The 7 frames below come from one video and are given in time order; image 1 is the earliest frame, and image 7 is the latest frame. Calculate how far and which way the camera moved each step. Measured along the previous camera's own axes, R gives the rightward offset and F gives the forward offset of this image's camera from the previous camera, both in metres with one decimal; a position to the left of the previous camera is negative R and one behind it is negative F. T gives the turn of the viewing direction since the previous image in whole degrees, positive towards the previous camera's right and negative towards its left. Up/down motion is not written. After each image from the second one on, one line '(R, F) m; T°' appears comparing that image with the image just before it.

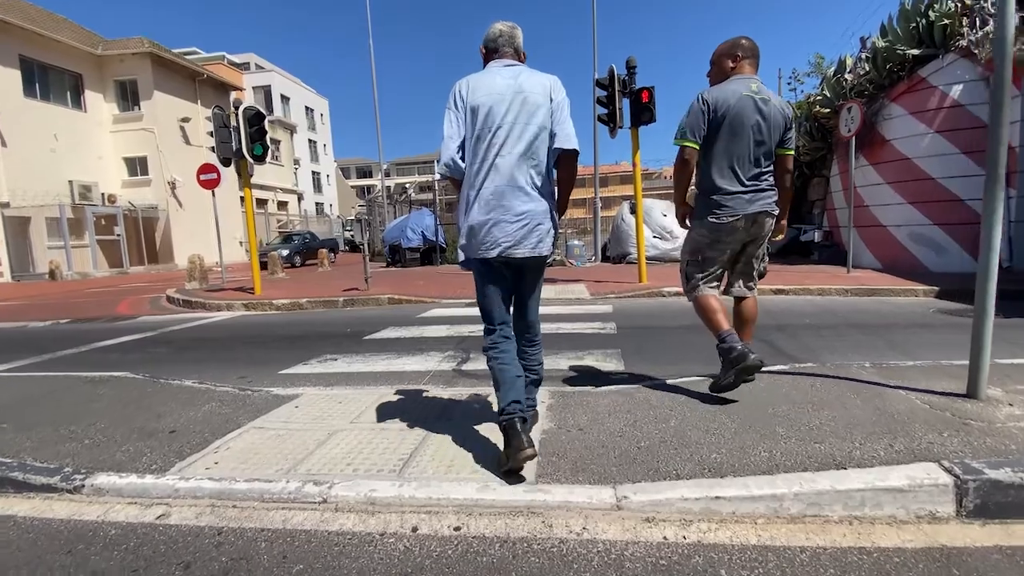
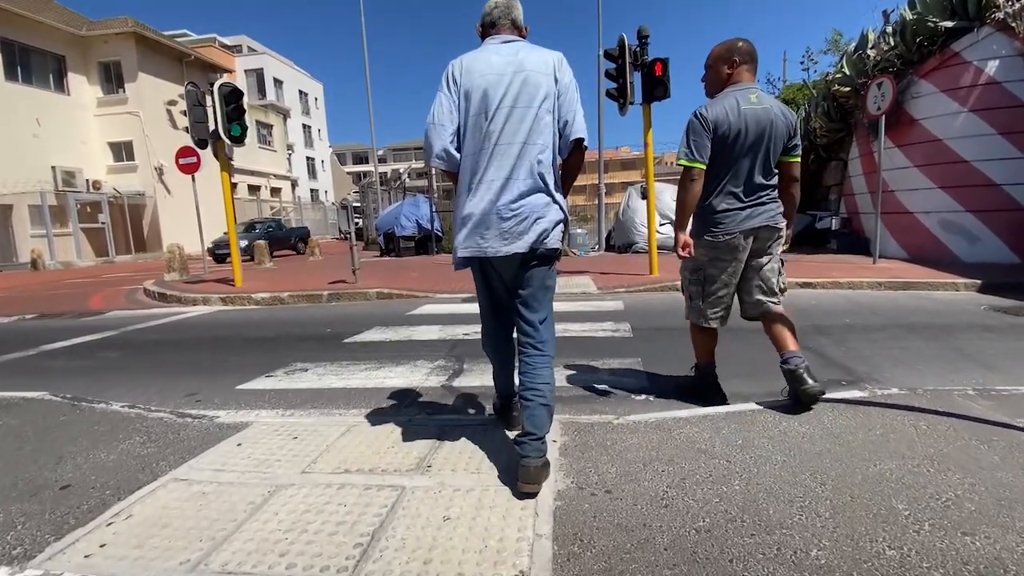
(0.0, +0.8) m; 0°
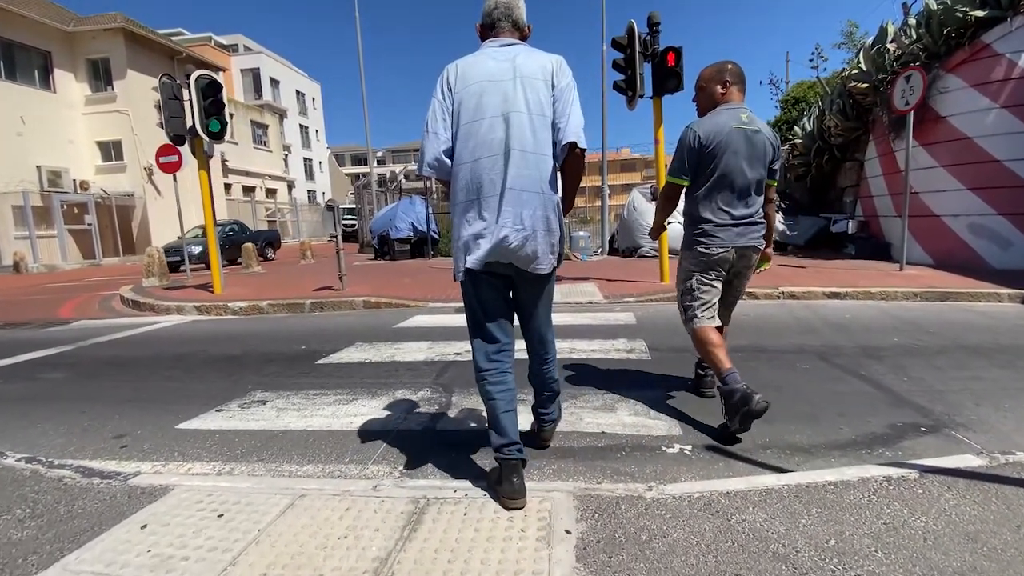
(0.0, +0.8) m; 0°
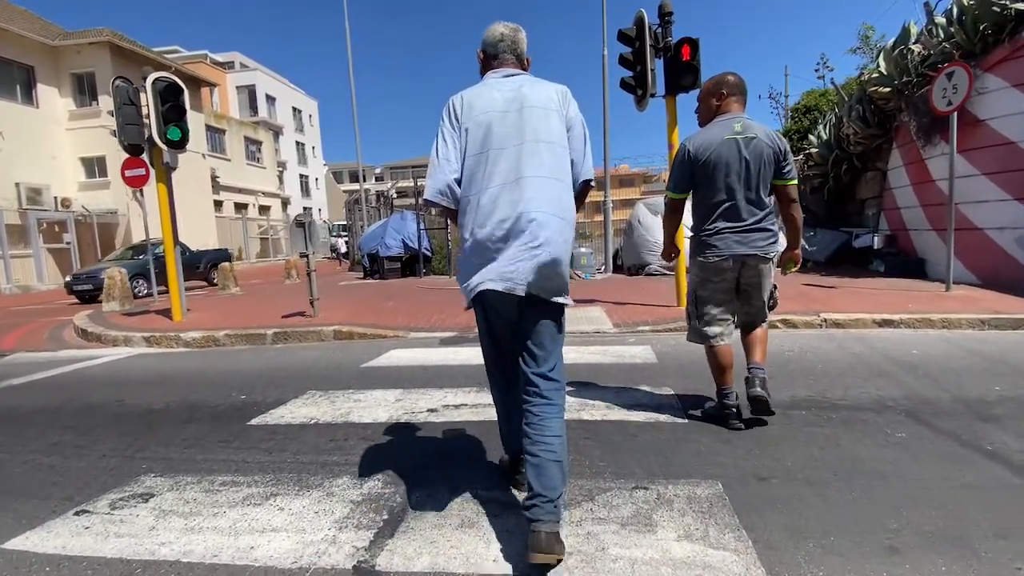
(+0.1, +1.1) m; 0°
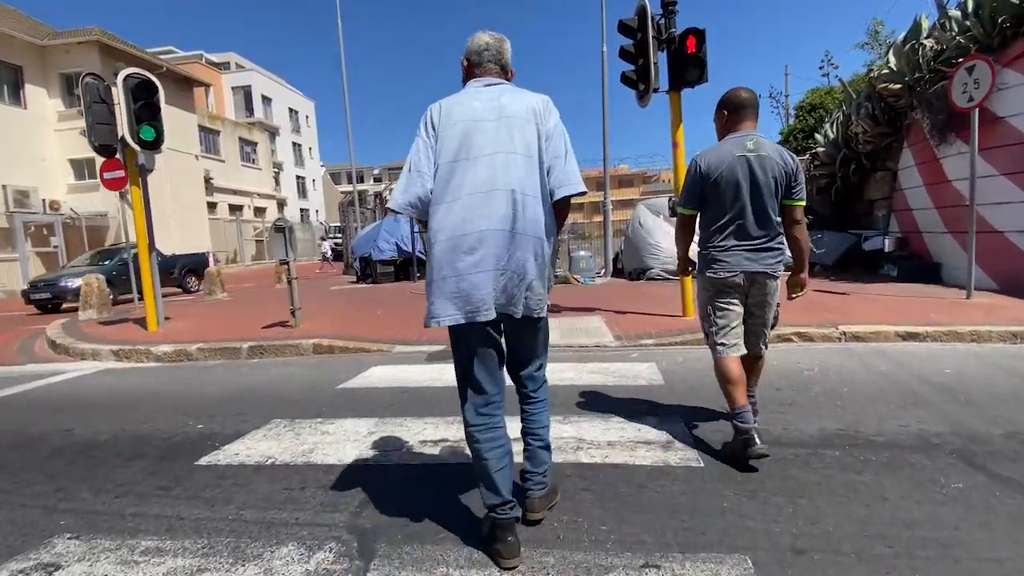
(+0.1, +0.5) m; 0°
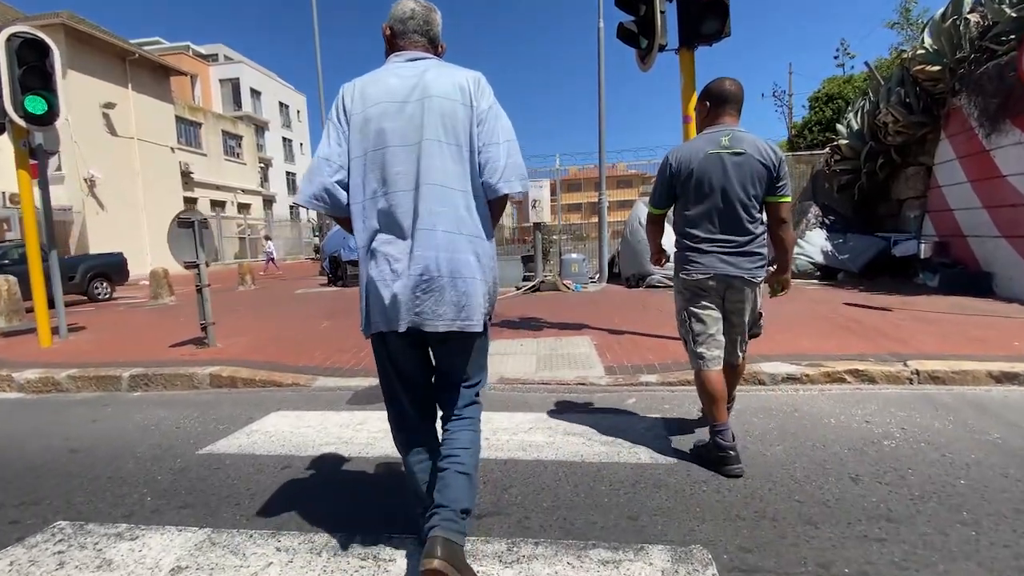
(+0.4, +1.6) m; 0°
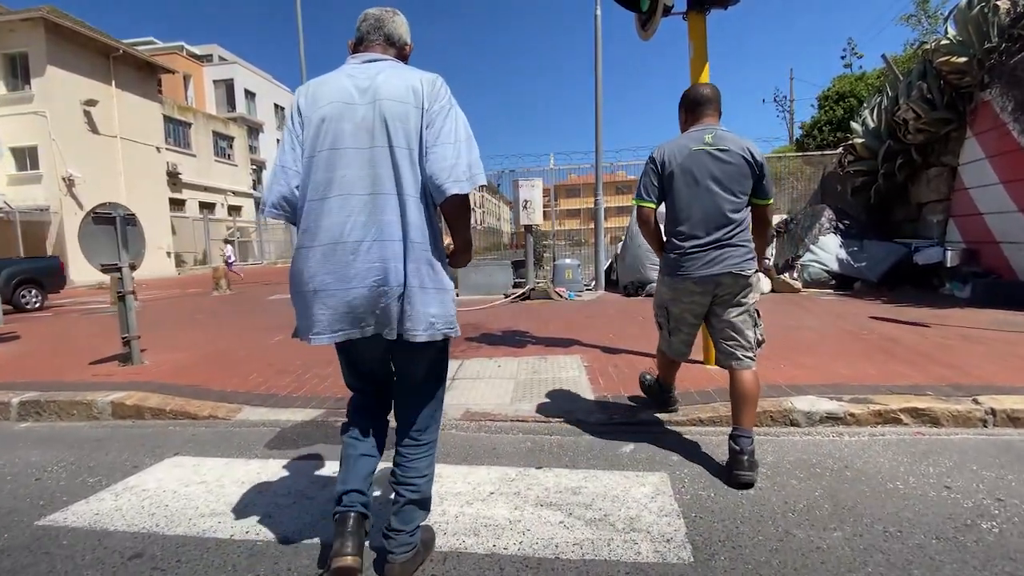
(+0.2, +0.9) m; 0°
